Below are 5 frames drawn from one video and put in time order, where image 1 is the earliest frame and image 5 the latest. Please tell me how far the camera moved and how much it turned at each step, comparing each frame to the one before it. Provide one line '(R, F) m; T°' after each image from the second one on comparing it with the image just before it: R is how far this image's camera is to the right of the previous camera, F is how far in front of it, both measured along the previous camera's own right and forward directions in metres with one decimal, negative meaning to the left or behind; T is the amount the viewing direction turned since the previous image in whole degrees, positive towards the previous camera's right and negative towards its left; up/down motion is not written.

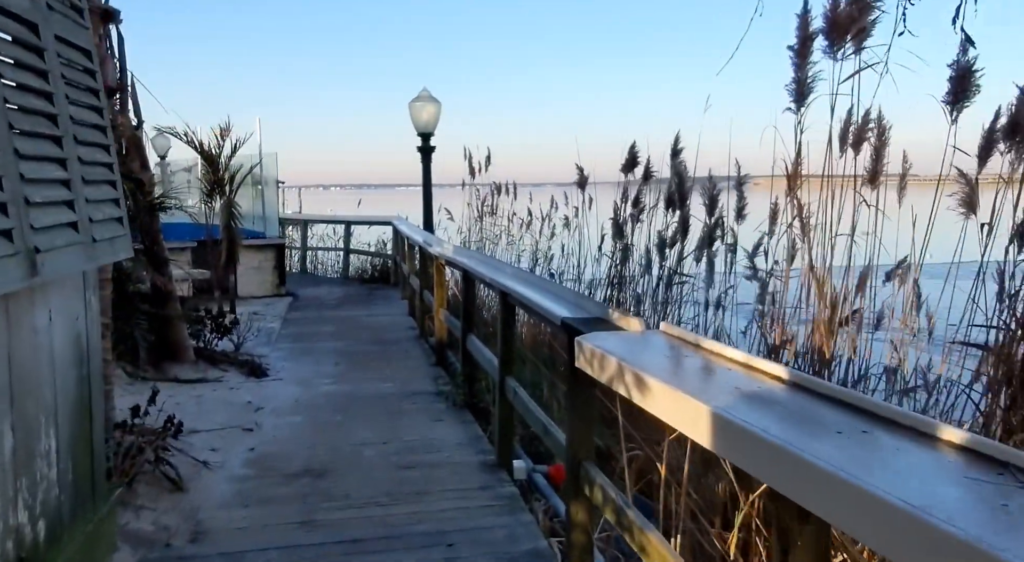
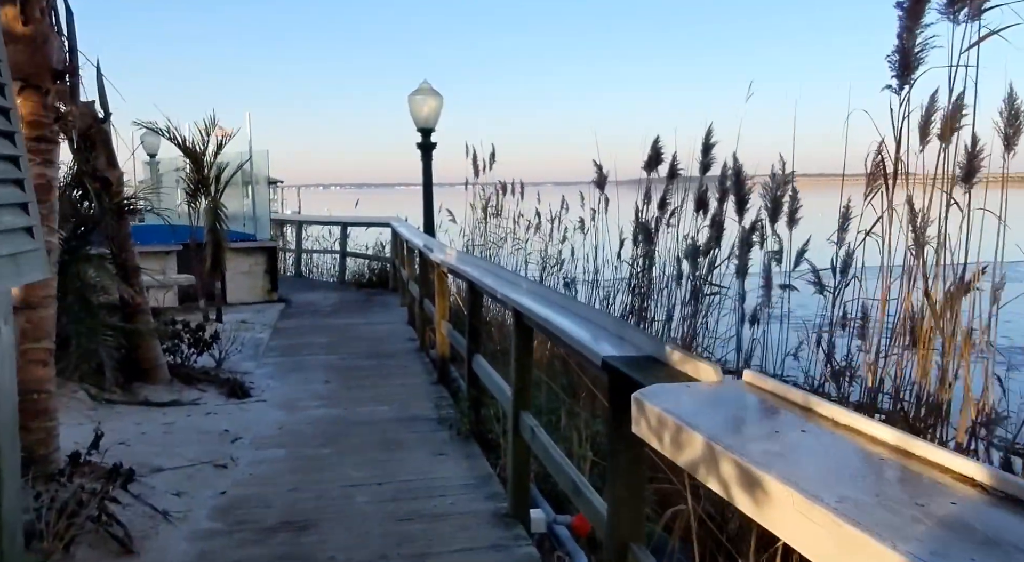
(-0.1, +0.5) m; 0°
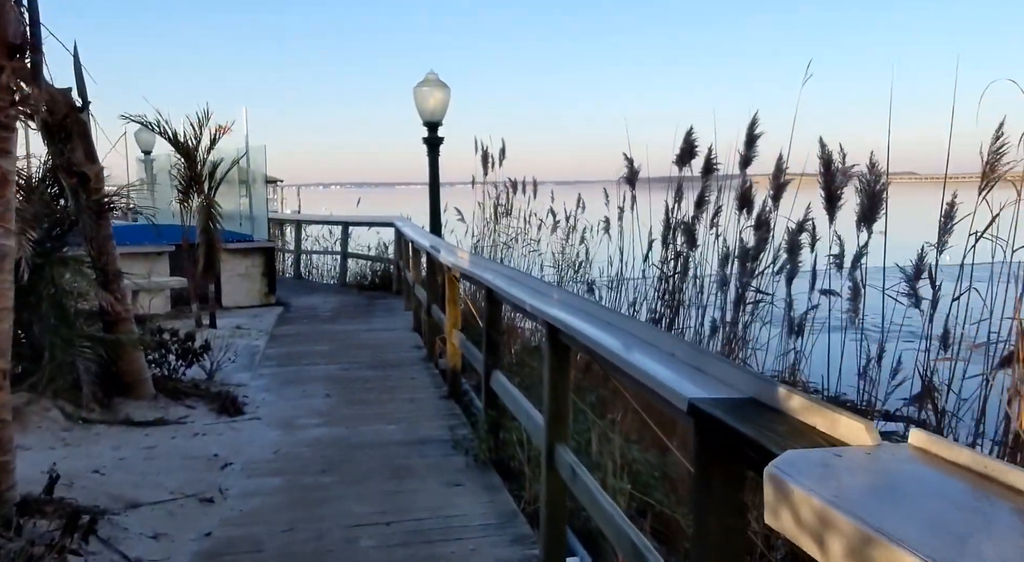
(-0.1, +0.4) m; 0°
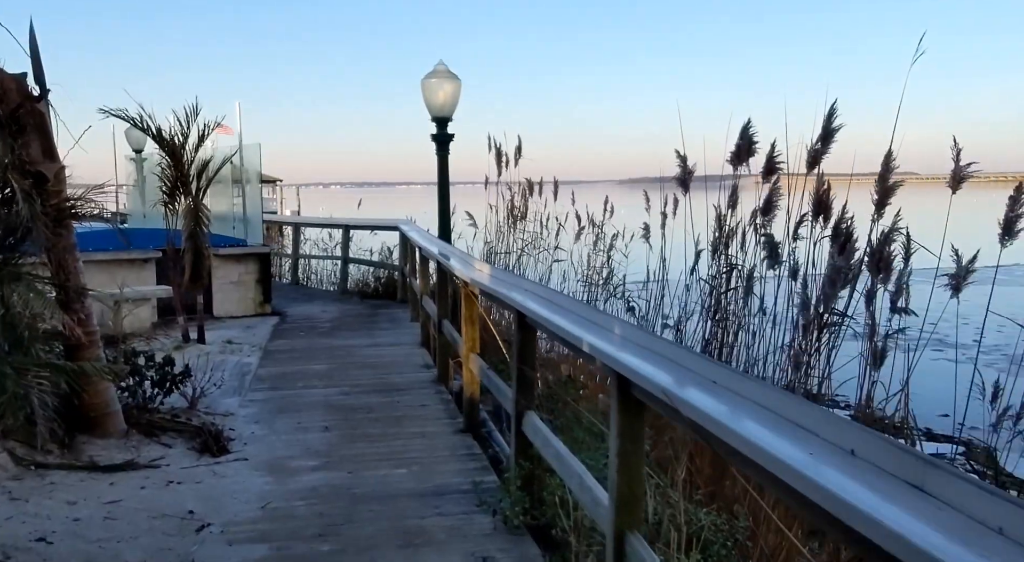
(-0.1, +0.6) m; 0°
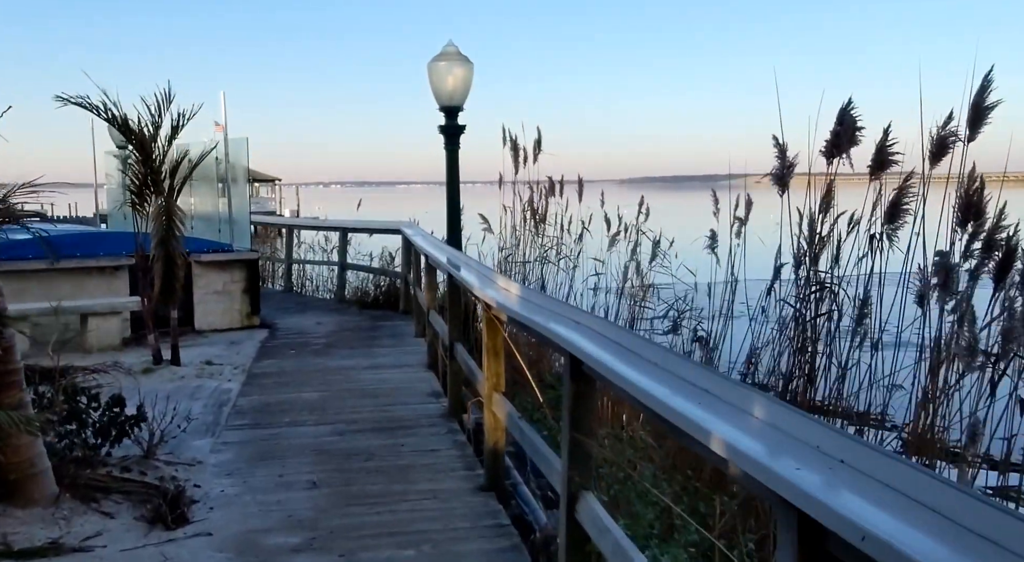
(-0.1, +0.8) m; 0°
